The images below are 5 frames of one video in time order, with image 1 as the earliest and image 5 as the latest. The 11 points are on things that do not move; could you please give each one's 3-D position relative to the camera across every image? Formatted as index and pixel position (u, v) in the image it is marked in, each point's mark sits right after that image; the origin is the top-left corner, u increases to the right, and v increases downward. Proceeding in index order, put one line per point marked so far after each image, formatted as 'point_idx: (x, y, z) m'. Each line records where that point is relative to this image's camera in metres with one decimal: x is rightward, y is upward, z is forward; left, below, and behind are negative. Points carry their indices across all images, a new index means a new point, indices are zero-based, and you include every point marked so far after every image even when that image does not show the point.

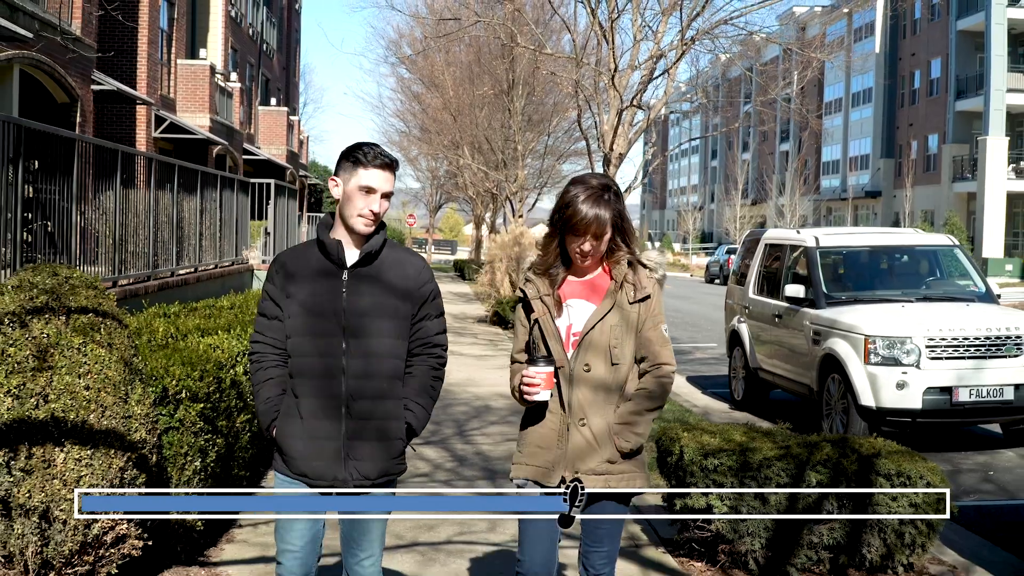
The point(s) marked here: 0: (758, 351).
0: (+2.8, -0.7, +11.9) m
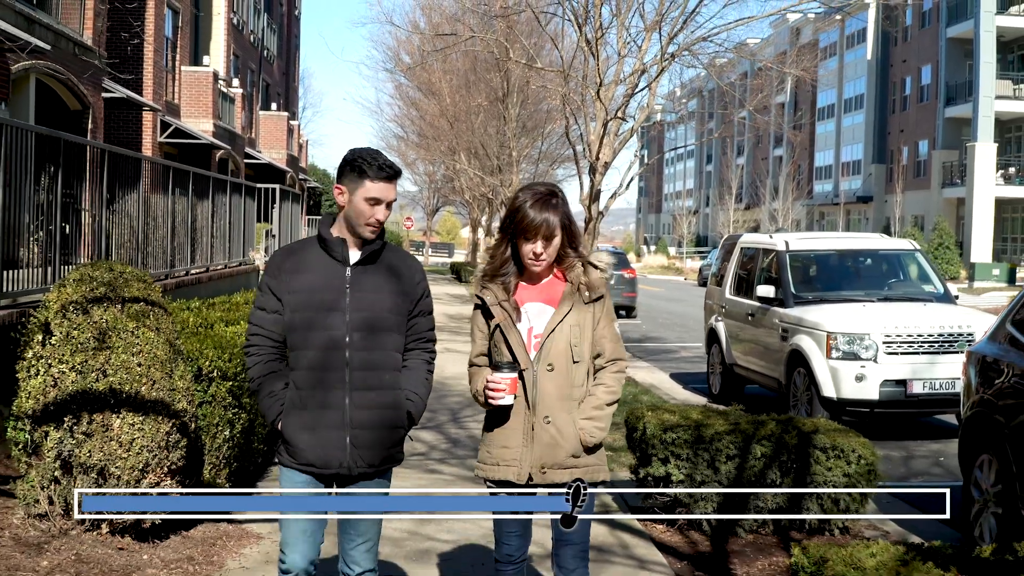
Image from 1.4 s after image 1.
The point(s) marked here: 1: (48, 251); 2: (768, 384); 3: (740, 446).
0: (+2.7, -0.7, +12.7) m
1: (-3.7, +0.3, +8.6) m
2: (+2.9, -1.1, +11.7) m
3: (+1.4, -0.9, +6.1) m
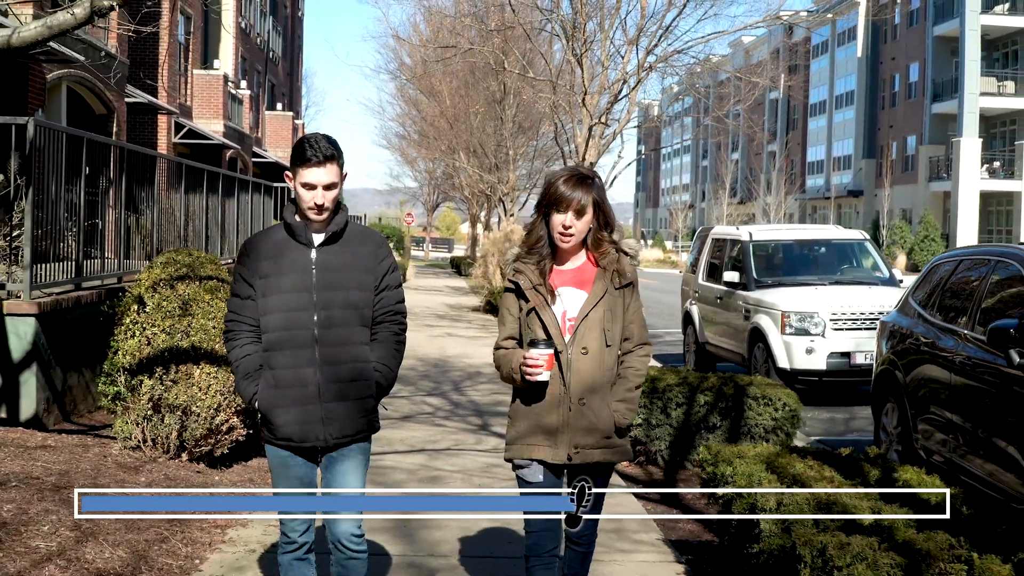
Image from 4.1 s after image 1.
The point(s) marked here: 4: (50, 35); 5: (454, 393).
0: (+2.7, -0.6, +14.1) m
1: (-3.8, +0.4, +10.0) m
2: (+2.8, -0.9, +13.1) m
3: (+1.3, -0.8, +7.6) m
4: (-2.3, +1.3, +5.2) m
5: (-0.6, -1.1, +11.1) m
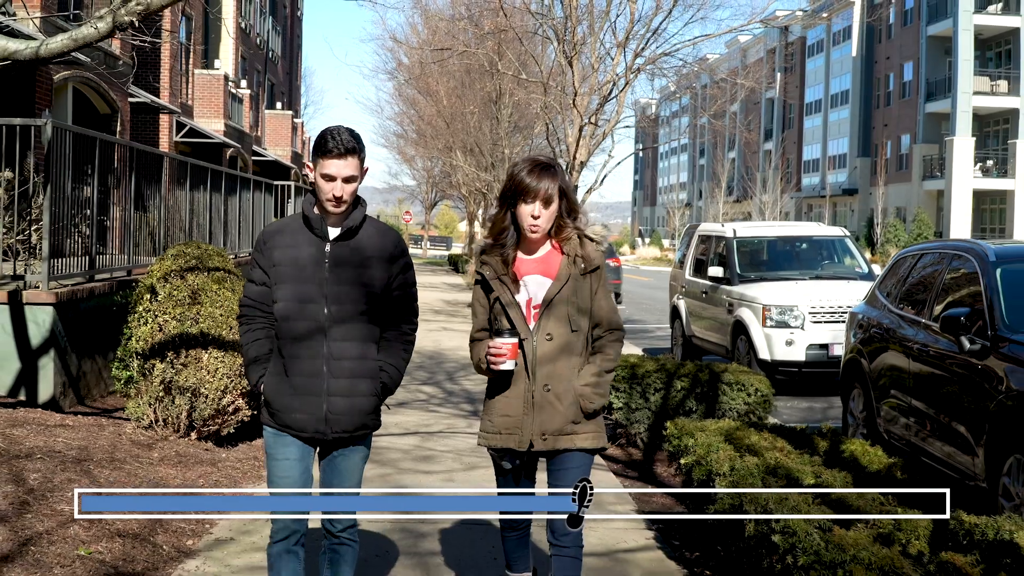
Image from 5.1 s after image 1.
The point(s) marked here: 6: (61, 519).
0: (+2.6, -0.5, +14.6) m
1: (-3.9, +0.5, +10.5) m
2: (+2.7, -0.8, +13.6) m
3: (+1.2, -0.7, +8.0) m
4: (-2.4, +1.3, +5.6) m
5: (-0.7, -1.1, +11.6) m
6: (-2.2, -1.2, +5.1) m
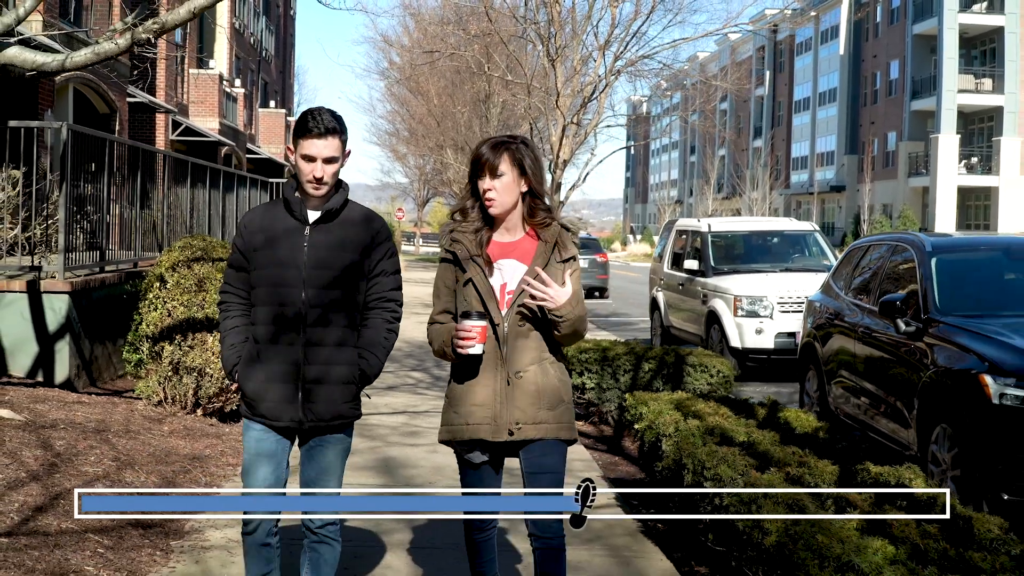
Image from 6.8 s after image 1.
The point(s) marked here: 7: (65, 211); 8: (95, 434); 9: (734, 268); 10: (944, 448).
0: (+2.4, -0.4, +15.3) m
1: (-4.1, +0.6, +11.1) m
2: (+2.5, -0.7, +14.3) m
3: (+1.0, -0.6, +8.7) m
4: (-2.5, +1.4, +6.3) m
5: (-0.9, -1.0, +12.2) m
6: (-2.4, -1.1, +5.8) m
7: (-3.8, +0.6, +8.6) m
8: (-2.7, -0.9, +6.6) m
9: (+3.0, +0.3, +13.9) m
10: (+2.7, -1.0, +6.6) m
